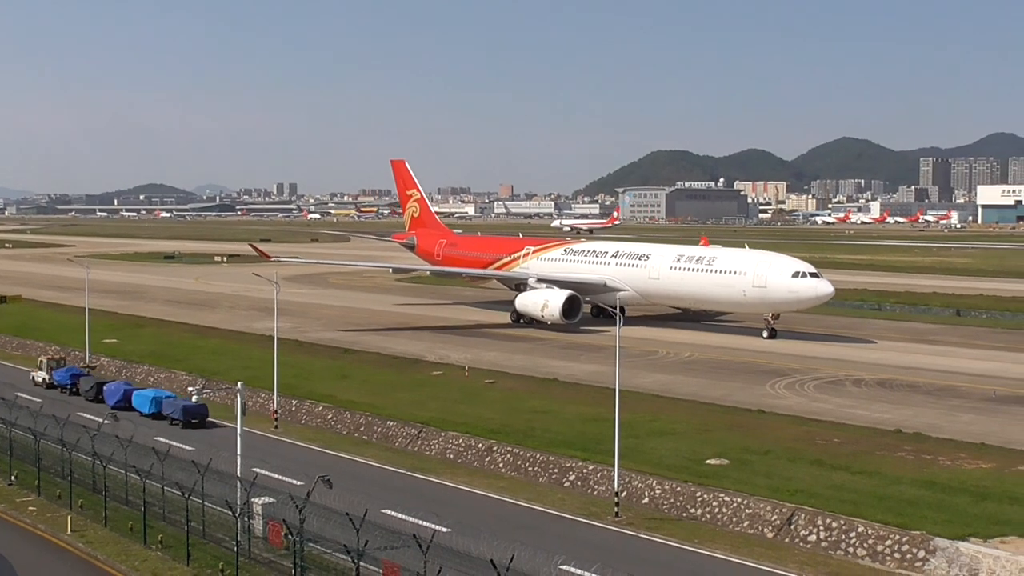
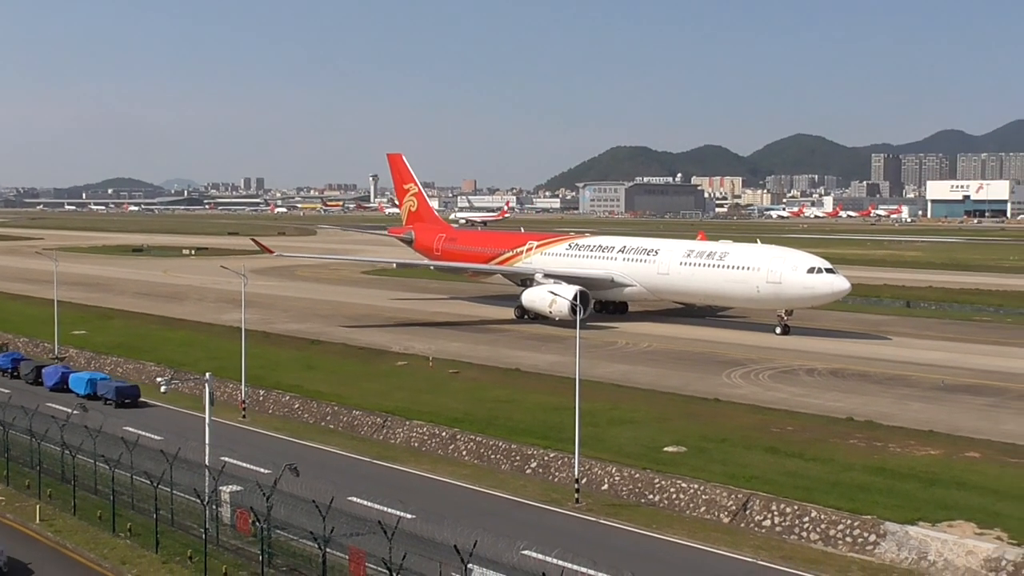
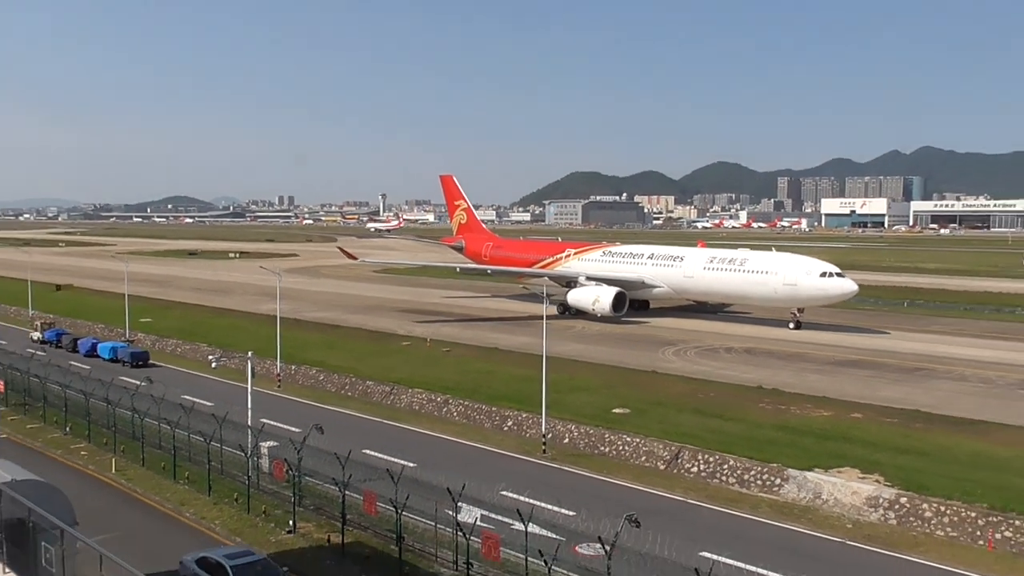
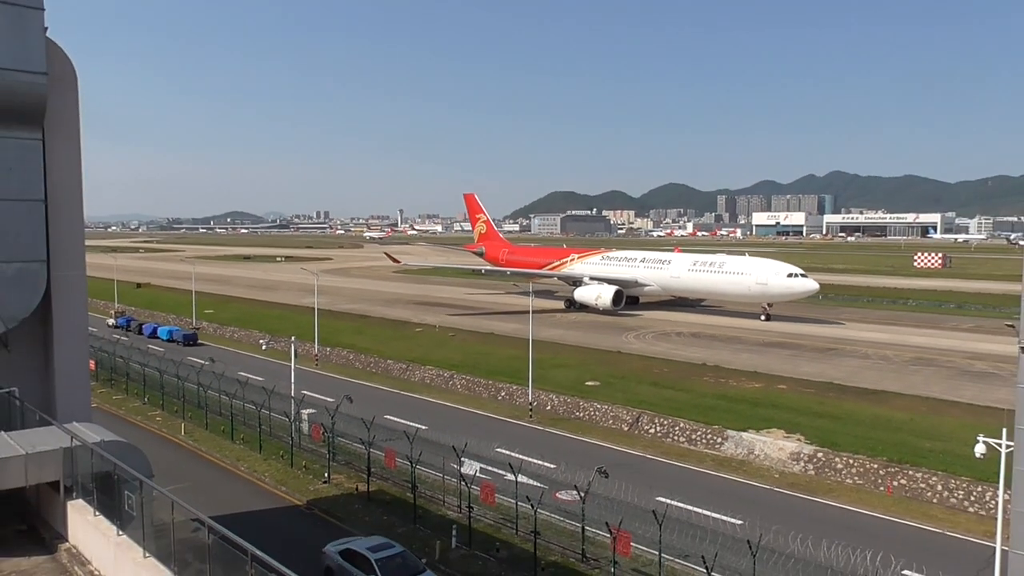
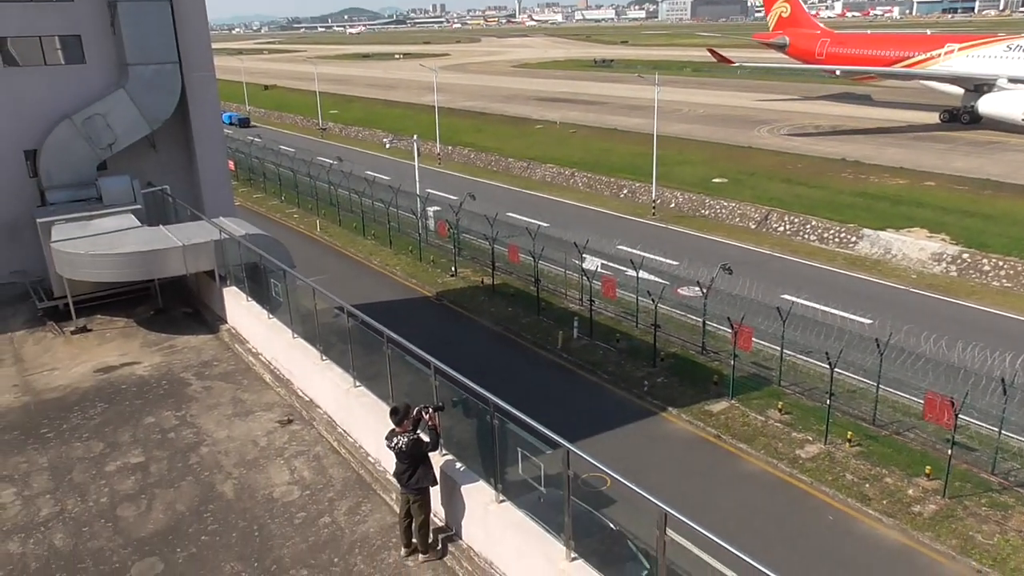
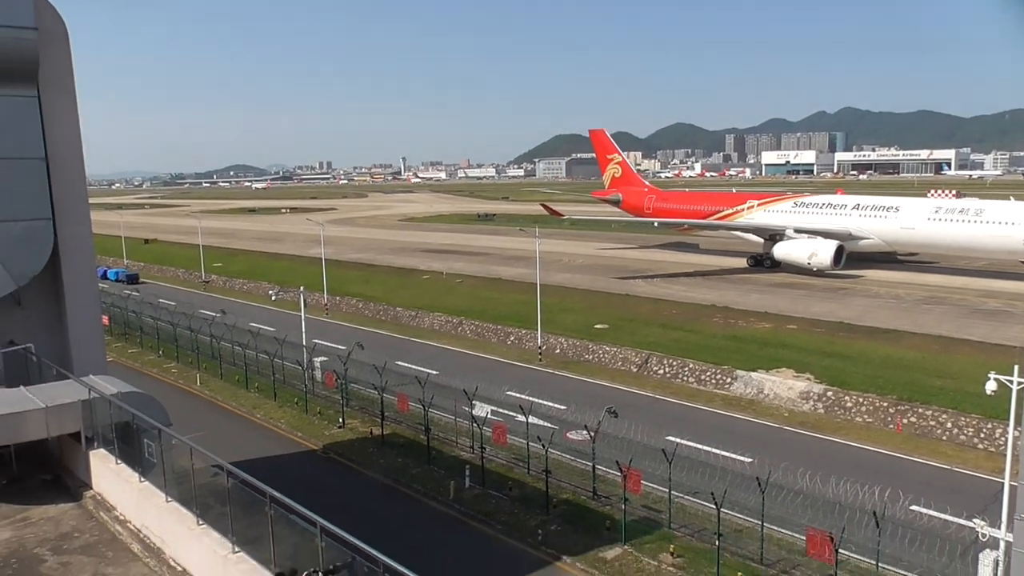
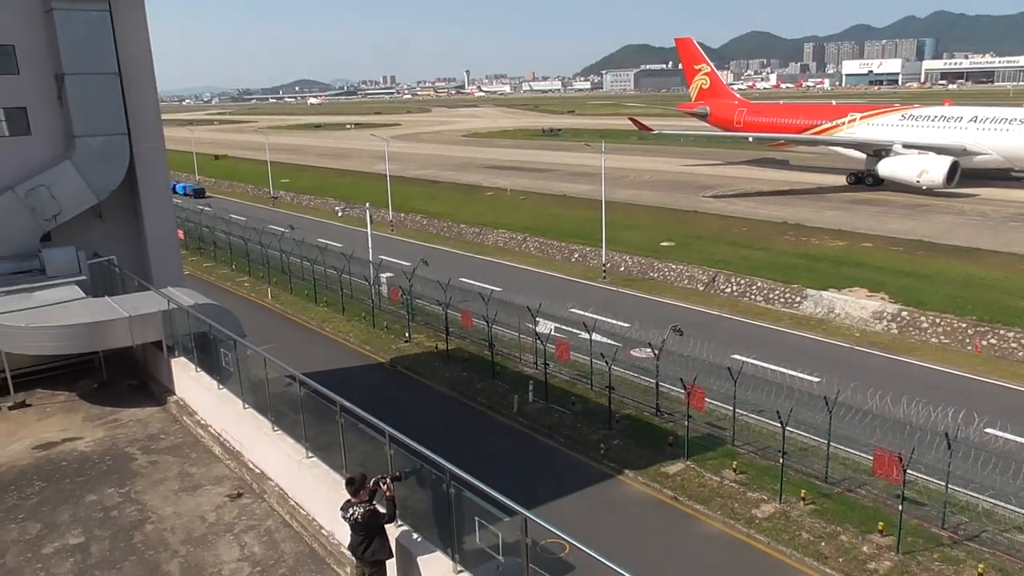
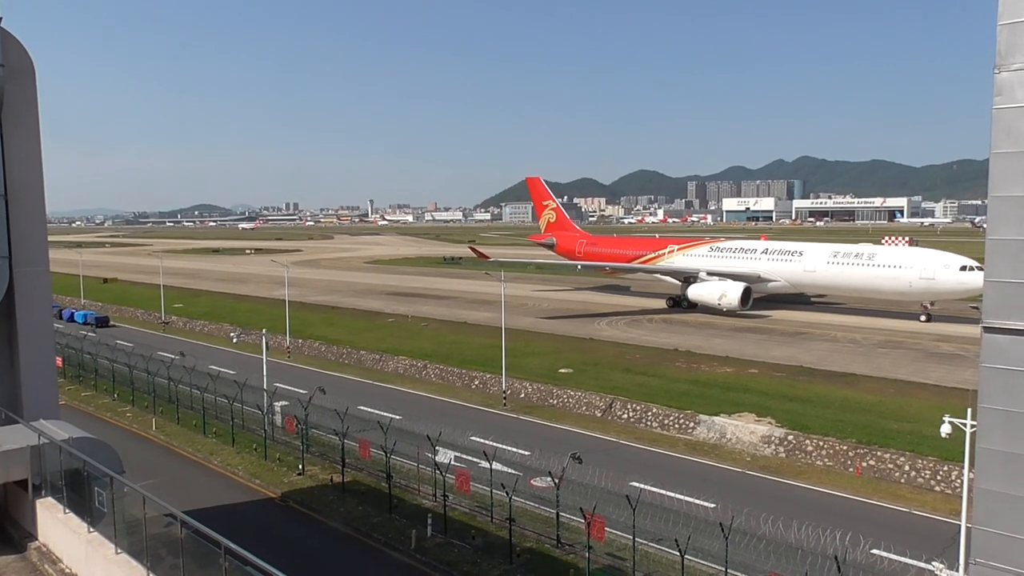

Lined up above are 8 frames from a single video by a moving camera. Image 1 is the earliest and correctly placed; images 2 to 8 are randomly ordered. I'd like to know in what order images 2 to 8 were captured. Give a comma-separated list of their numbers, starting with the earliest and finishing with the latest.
2, 3, 4, 8, 6, 7, 5
